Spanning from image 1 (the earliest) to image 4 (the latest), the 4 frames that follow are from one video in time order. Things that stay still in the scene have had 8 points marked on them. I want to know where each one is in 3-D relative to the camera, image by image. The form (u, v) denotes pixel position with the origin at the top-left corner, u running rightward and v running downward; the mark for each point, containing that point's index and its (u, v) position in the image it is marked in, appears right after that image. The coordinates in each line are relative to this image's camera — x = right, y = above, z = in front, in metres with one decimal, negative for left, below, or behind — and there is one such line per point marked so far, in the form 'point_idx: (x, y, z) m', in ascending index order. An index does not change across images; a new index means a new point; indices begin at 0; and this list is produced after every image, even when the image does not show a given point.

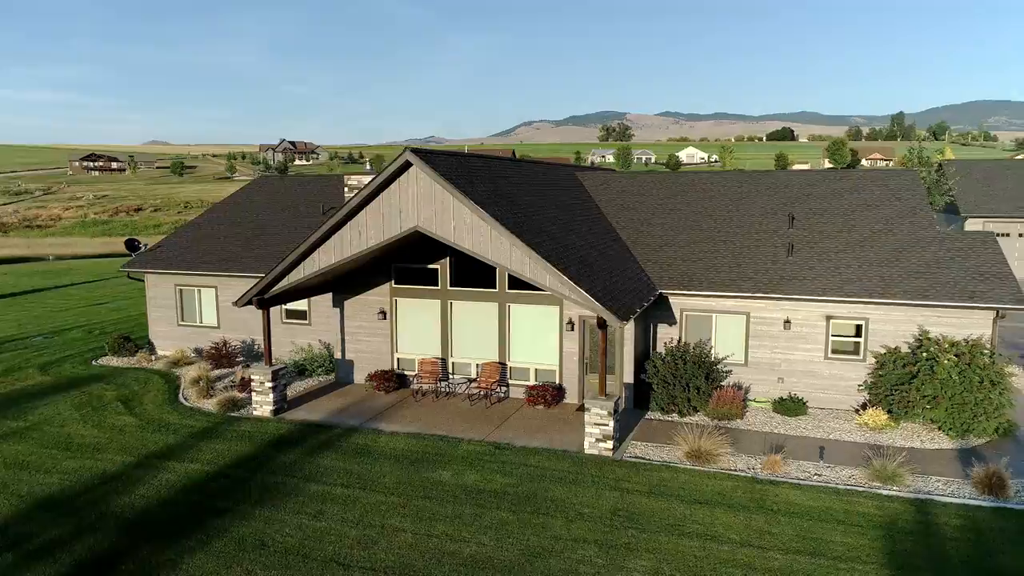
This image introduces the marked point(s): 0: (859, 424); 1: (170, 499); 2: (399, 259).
0: (+7.4, -2.9, +15.2) m
1: (-5.7, -3.5, +11.8) m
2: (-2.9, +0.7, +18.0) m
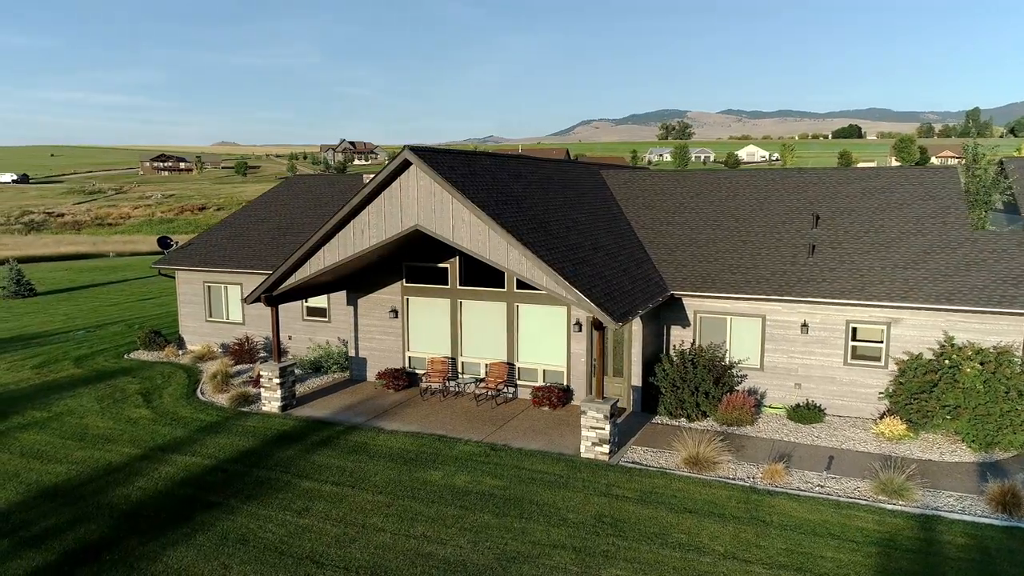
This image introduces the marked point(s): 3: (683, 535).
0: (+7.4, -3.0, +14.5) m
1: (-5.9, -3.5, +12.1) m
2: (-2.6, +0.8, +18.0) m
3: (+2.5, -3.6, +10.3) m
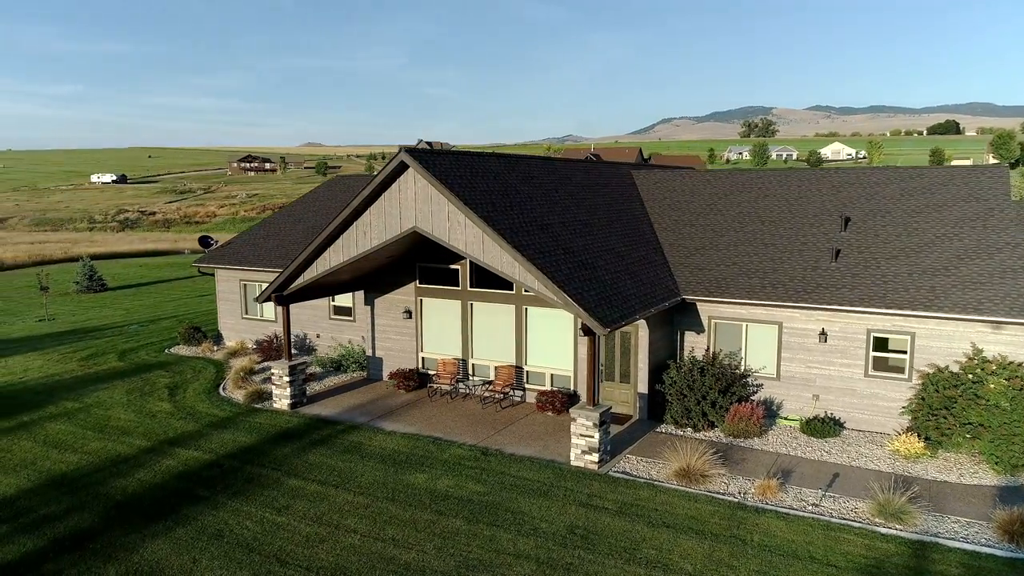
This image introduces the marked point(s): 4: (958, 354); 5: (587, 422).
0: (+7.3, -3.1, +13.7) m
1: (-6.2, -3.5, +12.5) m
2: (-2.3, +0.7, +18.0) m
3: (+2.0, -3.7, +9.9) m
4: (+8.8, -1.3, +14.0) m
5: (+1.4, -2.4, +12.8) m
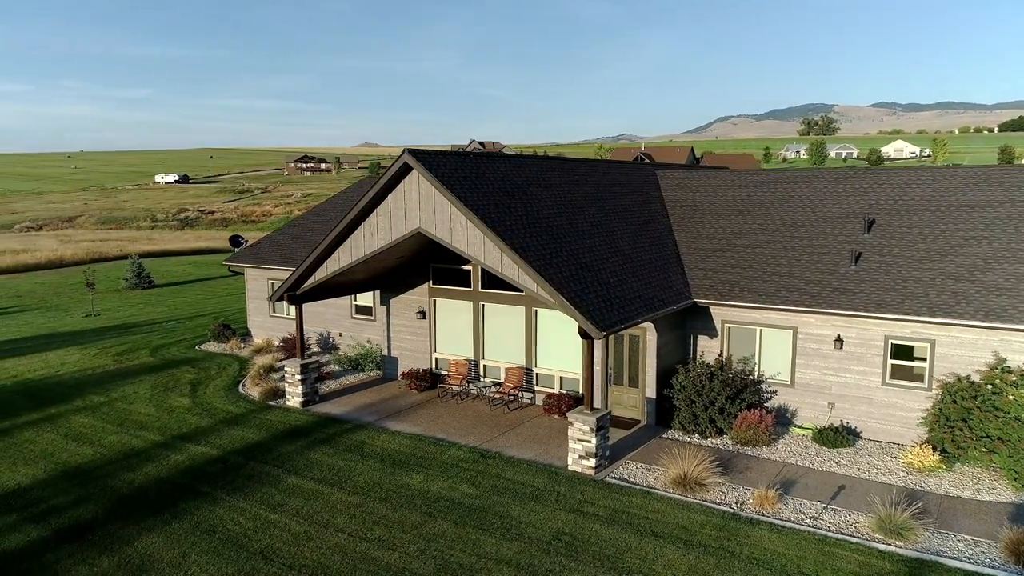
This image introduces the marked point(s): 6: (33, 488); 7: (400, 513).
0: (+7.3, -3.2, +13.1) m
1: (-6.3, -3.5, +12.9) m
2: (-2.0, +0.7, +18.1) m
3: (+1.7, -3.7, +9.7) m
4: (+8.8, -1.4, +13.4) m
5: (+1.3, -2.5, +12.6) m
6: (-8.6, -3.6, +12.7) m
7: (-1.8, -3.6, +11.3) m
